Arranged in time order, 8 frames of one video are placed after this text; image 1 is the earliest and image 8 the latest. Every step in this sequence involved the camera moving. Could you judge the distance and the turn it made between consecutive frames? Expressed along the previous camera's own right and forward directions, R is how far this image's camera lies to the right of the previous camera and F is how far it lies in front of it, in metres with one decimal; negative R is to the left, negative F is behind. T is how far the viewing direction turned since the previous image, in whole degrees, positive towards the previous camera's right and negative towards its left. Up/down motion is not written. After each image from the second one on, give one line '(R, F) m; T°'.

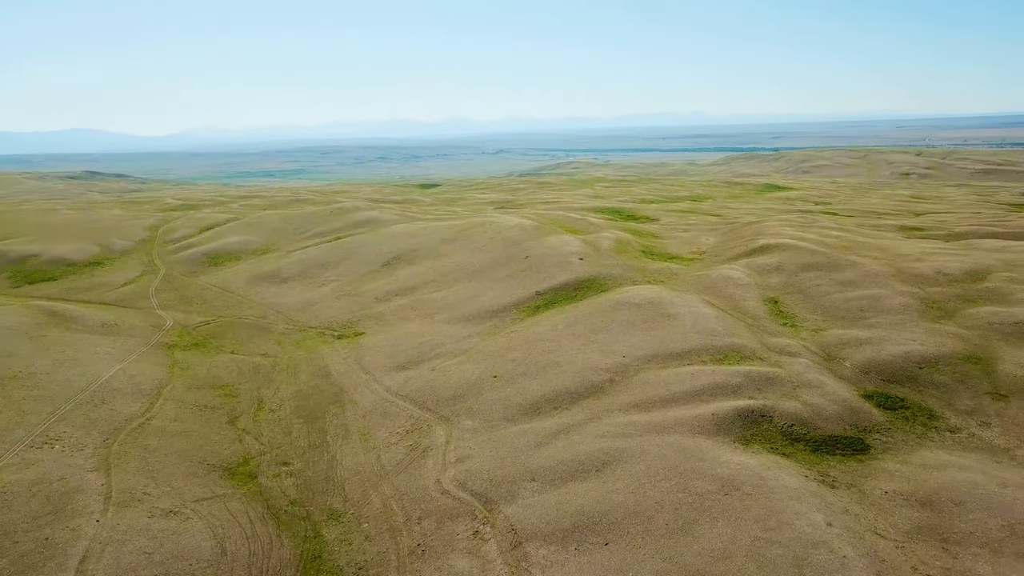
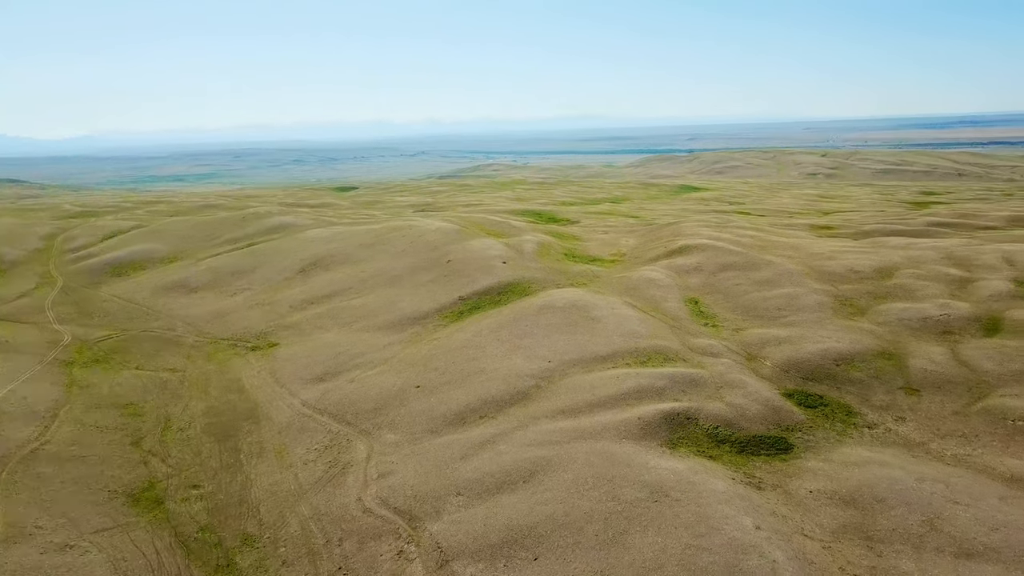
(0.0, +0.8) m; +6°
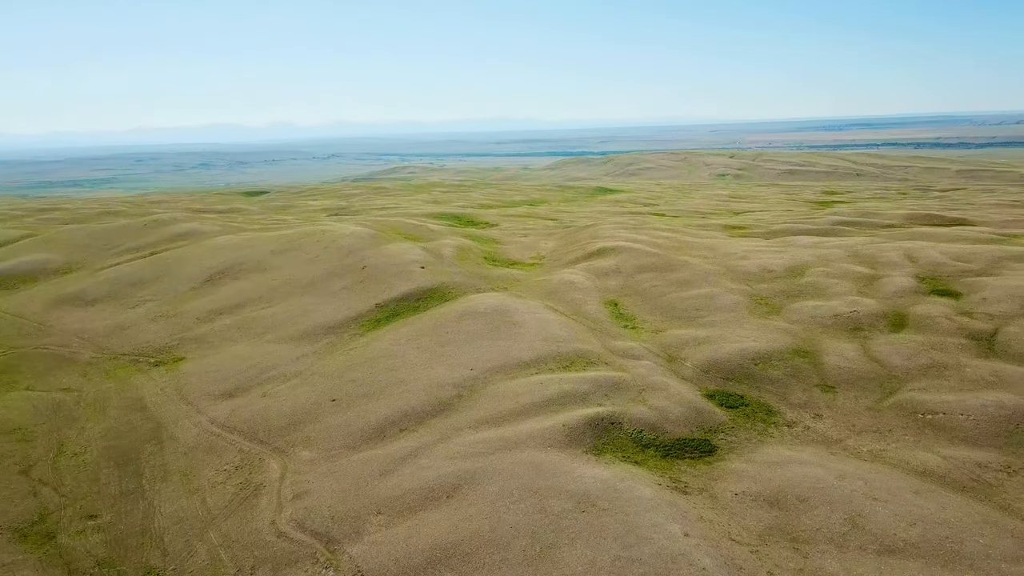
(0.0, +0.8) m; +6°
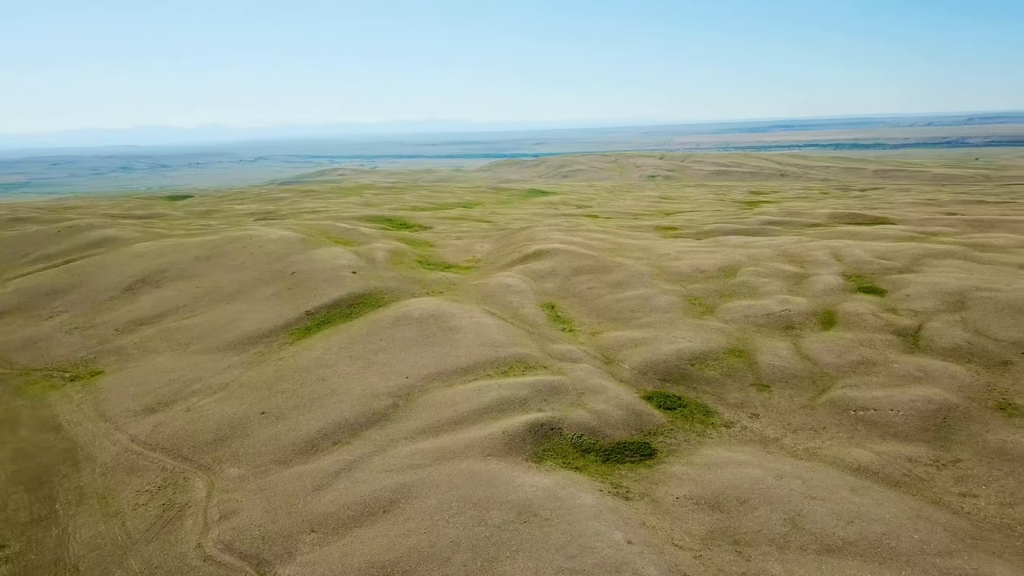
(0.0, +0.6) m; +5°
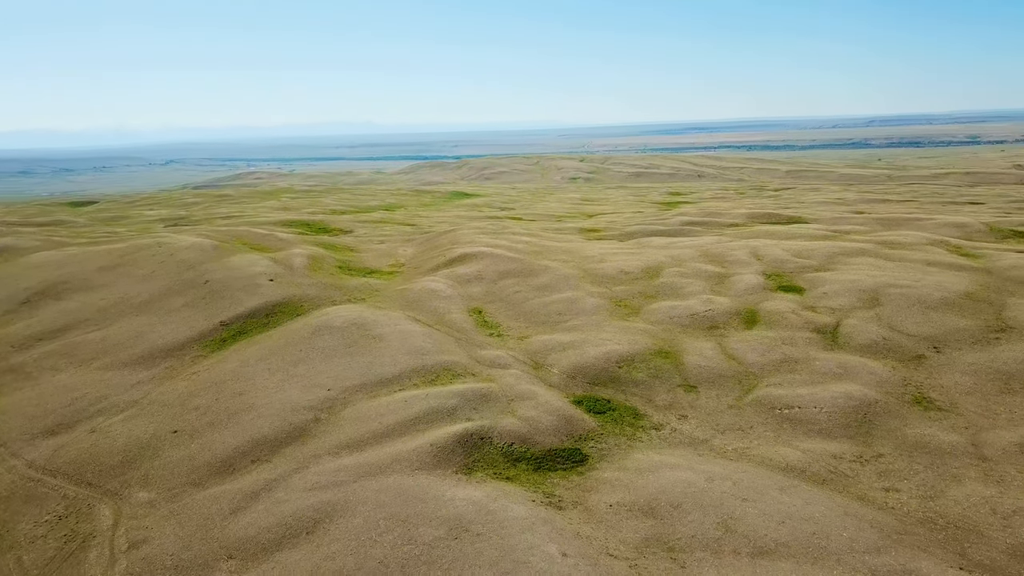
(-0.1, +0.7) m; +5°
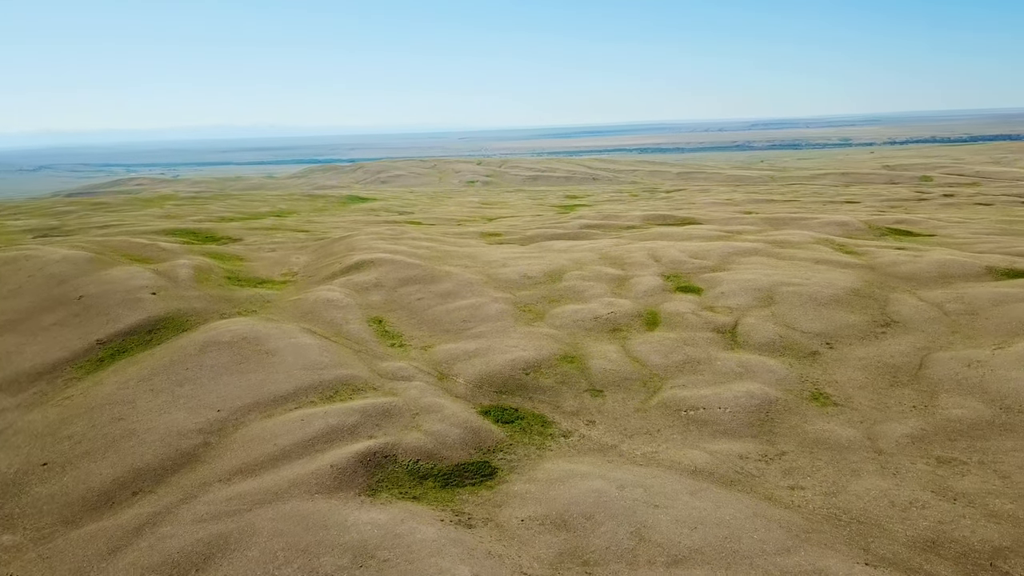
(-0.1, +0.9) m; +7°
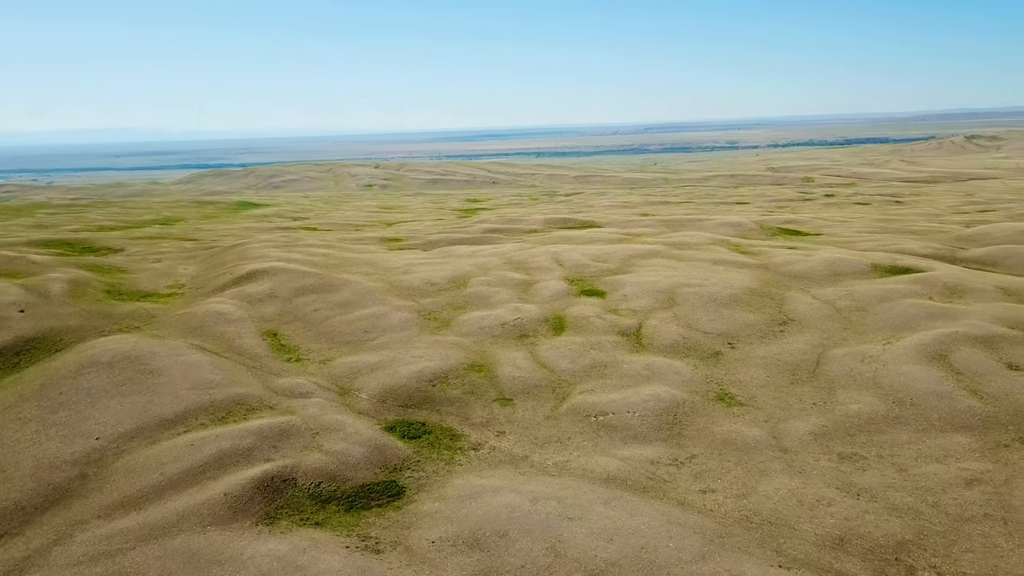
(-0.1, +0.9) m; +7°
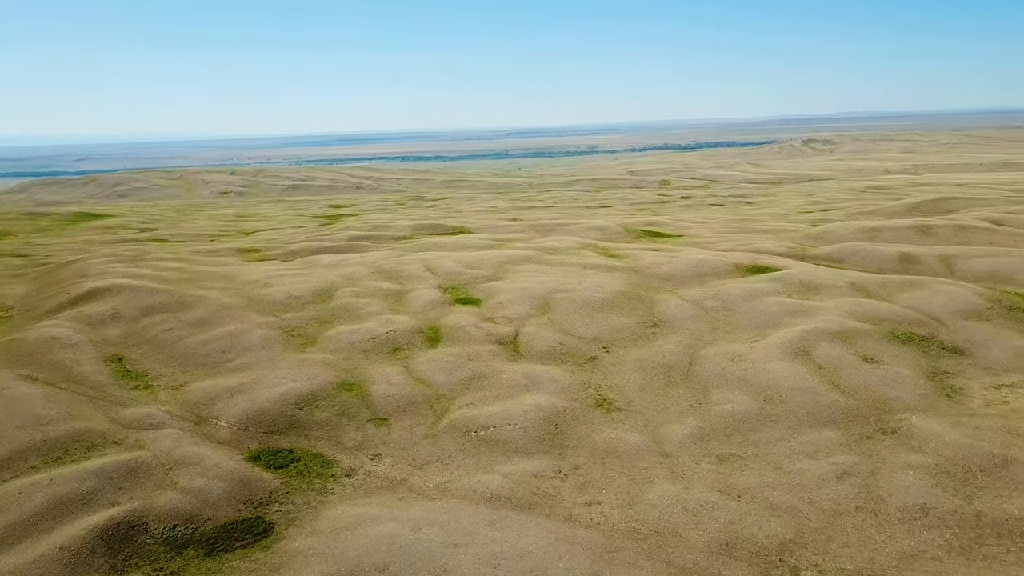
(-0.1, +1.2) m; +9°
